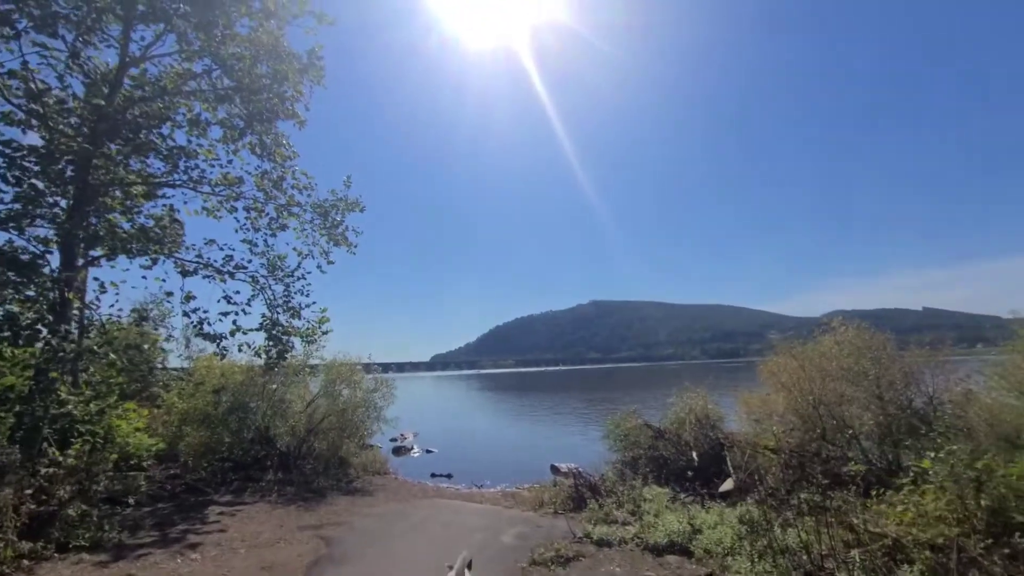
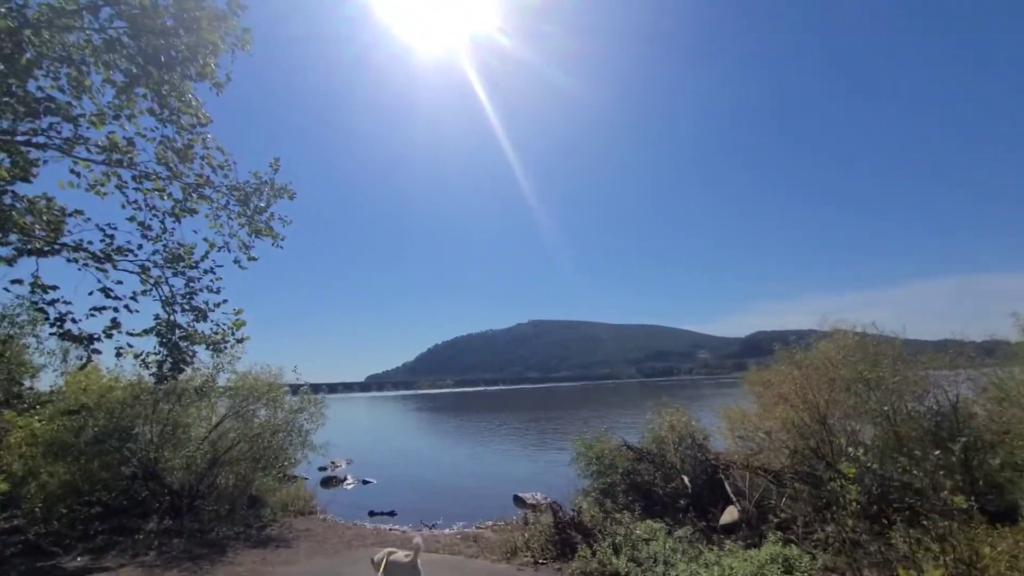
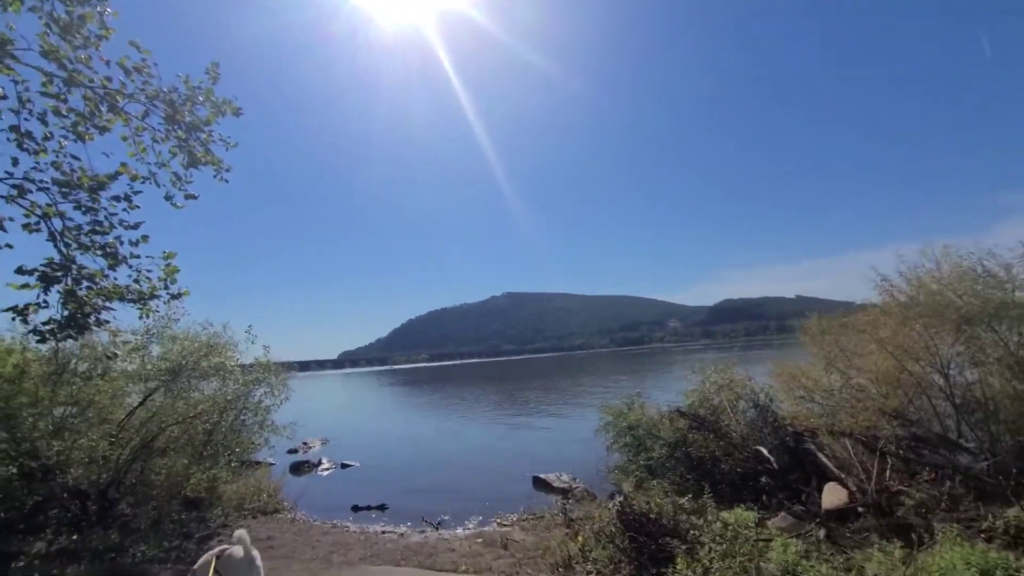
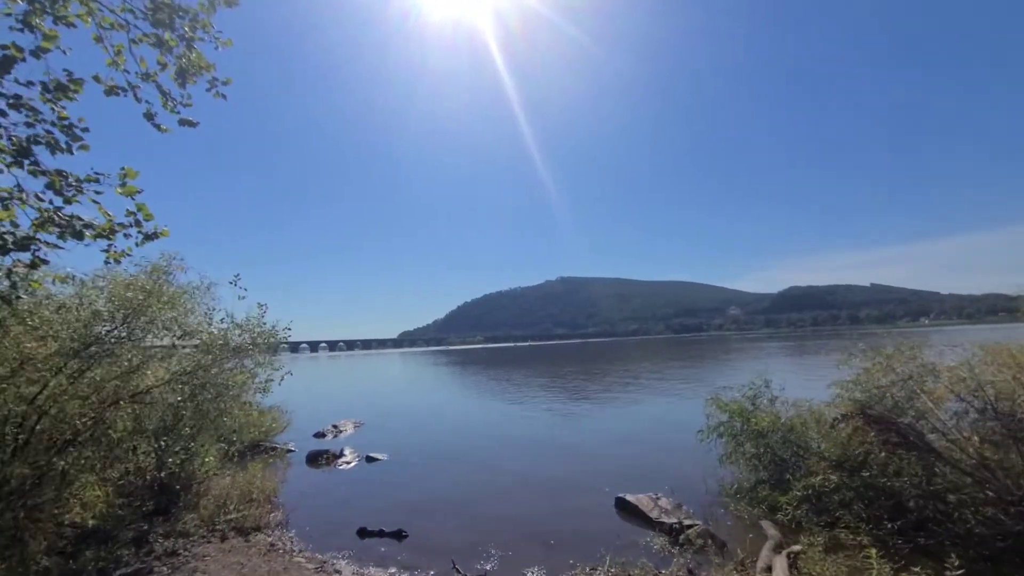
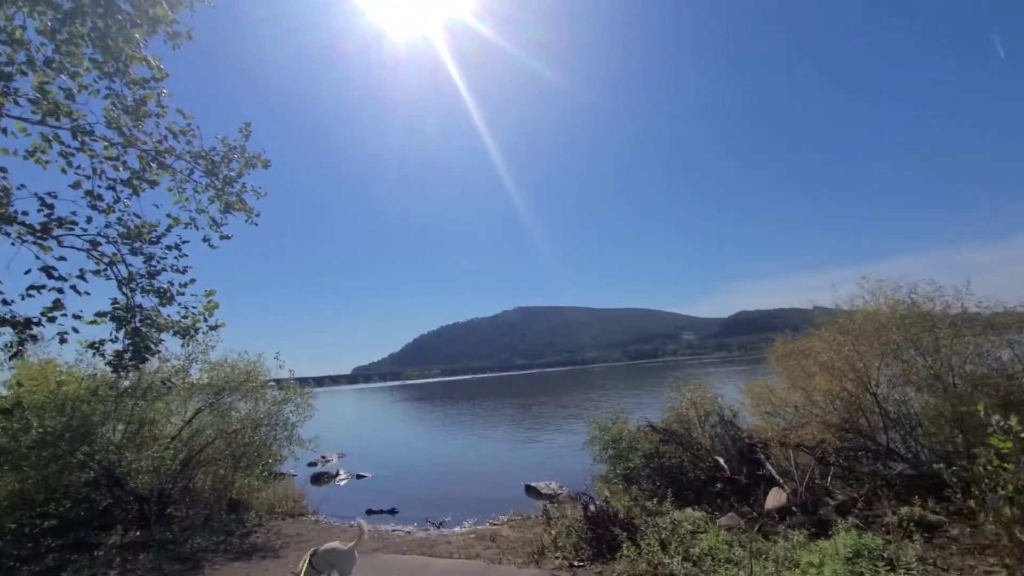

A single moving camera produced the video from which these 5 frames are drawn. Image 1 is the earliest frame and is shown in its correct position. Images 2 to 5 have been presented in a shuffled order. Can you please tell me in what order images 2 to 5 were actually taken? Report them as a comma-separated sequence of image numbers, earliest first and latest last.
2, 5, 3, 4
